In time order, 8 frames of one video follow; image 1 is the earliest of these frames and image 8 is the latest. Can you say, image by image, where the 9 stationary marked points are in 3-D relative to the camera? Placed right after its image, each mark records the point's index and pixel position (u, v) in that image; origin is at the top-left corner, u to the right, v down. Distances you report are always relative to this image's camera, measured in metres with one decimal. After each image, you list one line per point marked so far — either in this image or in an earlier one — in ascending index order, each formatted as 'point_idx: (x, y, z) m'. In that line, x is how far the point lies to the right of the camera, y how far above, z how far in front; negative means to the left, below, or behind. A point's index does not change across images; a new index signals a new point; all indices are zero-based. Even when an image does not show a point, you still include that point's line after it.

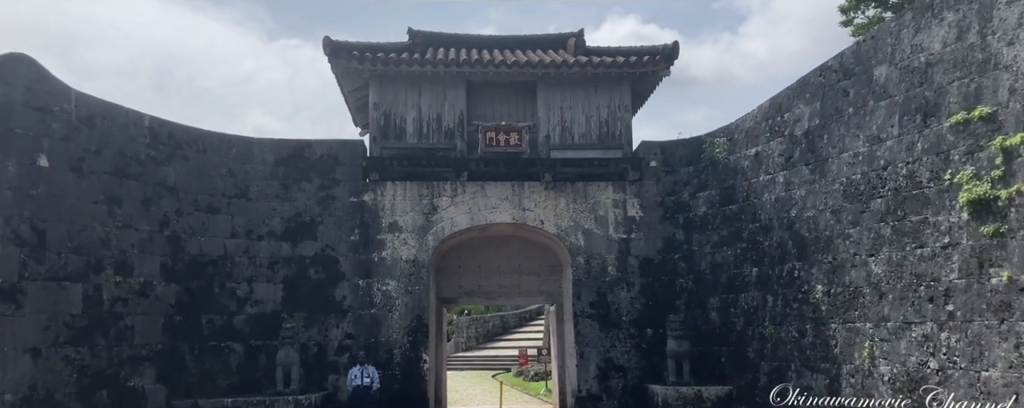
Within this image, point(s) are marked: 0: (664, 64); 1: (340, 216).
0: (+2.9, +2.6, +13.1) m
1: (-3.1, -0.2, +12.3) m
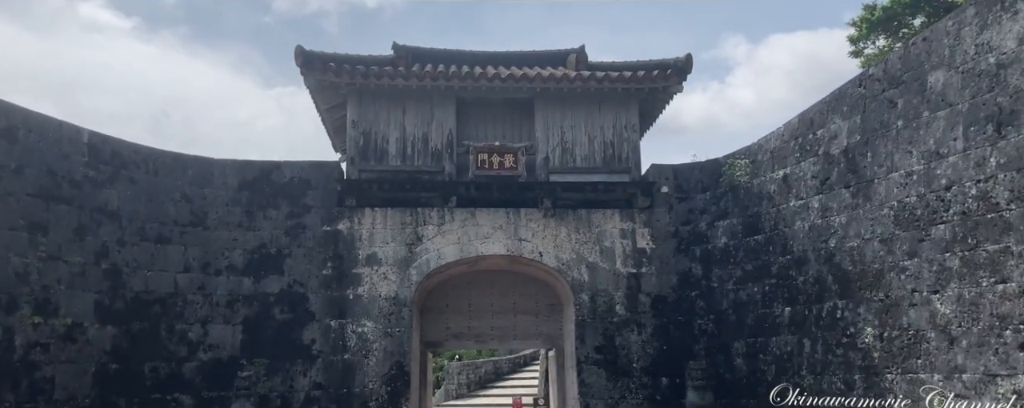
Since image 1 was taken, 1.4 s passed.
0: (+2.8, +2.1, +11.8) m
1: (-3.2, -0.7, +10.9) m
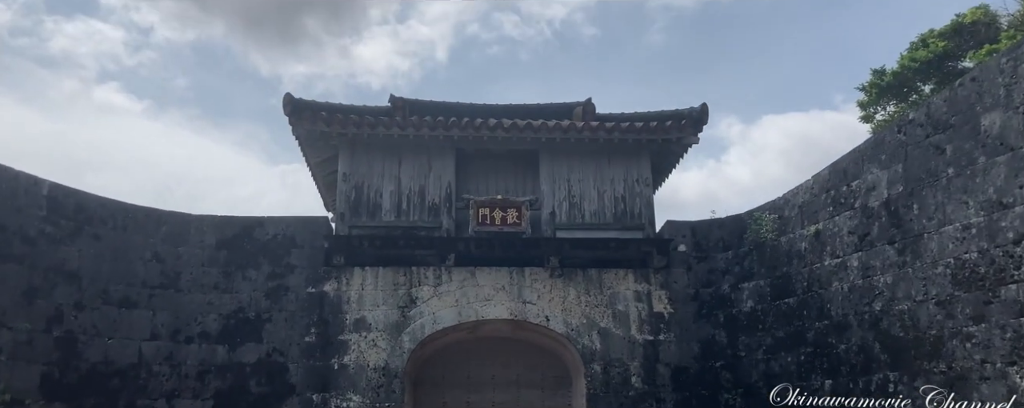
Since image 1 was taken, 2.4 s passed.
0: (+2.8, +1.2, +11.0) m
1: (-3.1, -1.5, +9.8) m
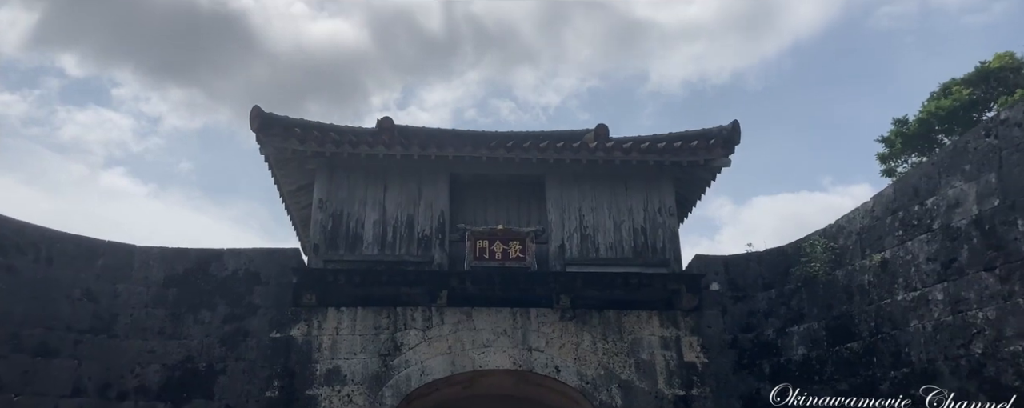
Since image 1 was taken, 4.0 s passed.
0: (+2.9, +0.7, +9.6) m
1: (-3.1, -1.9, +8.2) m
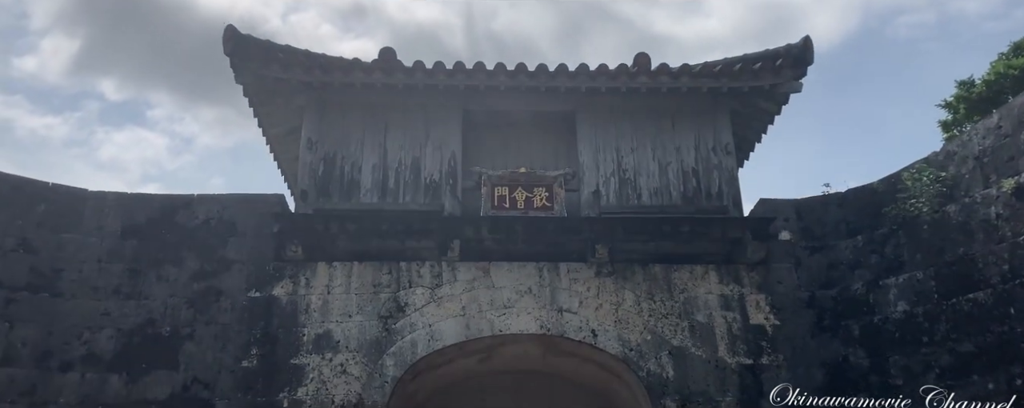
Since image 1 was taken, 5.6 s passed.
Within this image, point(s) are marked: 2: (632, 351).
0: (+3.1, +1.5, +7.9) m
1: (-2.8, -1.2, +6.8) m
2: (+1.2, -1.5, +7.0) m
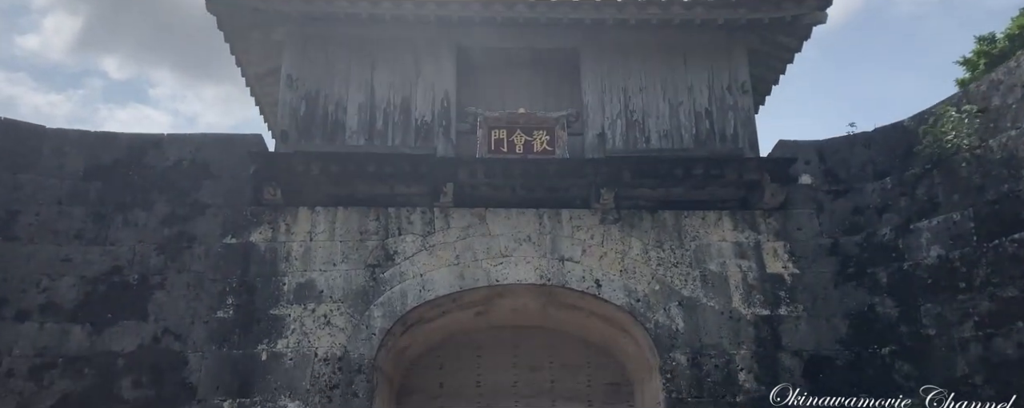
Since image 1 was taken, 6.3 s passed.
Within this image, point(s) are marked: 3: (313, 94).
0: (+3.1, +2.1, +7.3) m
1: (-2.8, -0.6, +6.3) m
2: (+1.2, -0.9, +6.5) m
3: (-2.1, +1.2, +7.4) m
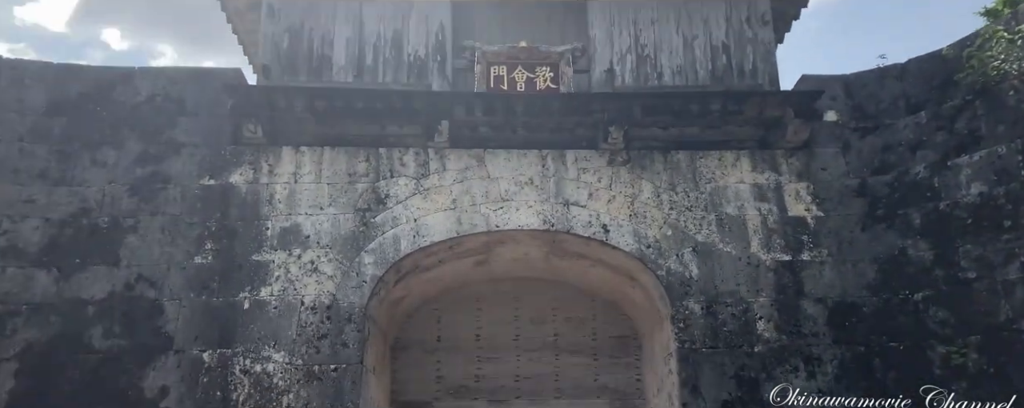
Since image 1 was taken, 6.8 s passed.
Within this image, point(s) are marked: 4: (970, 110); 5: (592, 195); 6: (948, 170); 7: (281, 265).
0: (+3.1, +2.7, +6.6) m
1: (-2.8, -0.1, +5.8) m
2: (+1.2, -0.4, +6.0) m
3: (-2.1, +1.7, +6.8) m
4: (+3.7, +0.8, +5.7) m
5: (+0.7, +0.1, +6.3) m
6: (+3.6, +0.3, +5.7) m
7: (-1.9, -0.5, +5.8) m
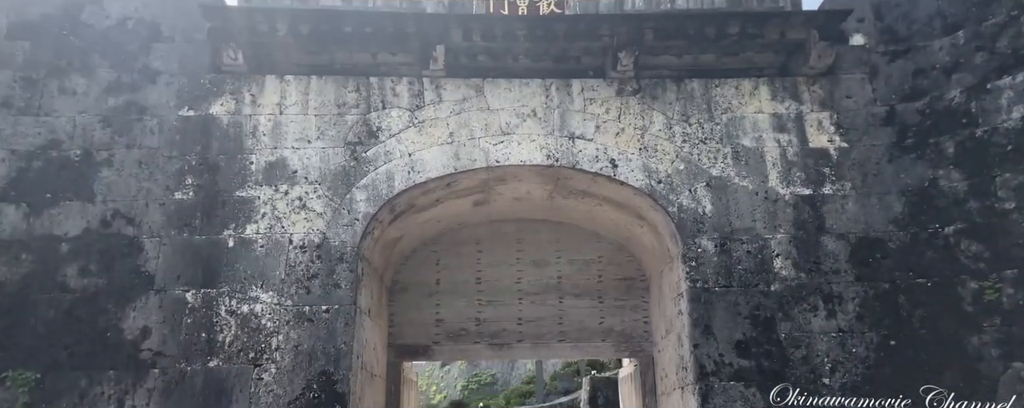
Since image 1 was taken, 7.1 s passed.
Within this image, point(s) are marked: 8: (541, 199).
0: (+3.1, +3.3, +6.0) m
1: (-2.8, +0.4, +5.5) m
2: (+1.2, +0.2, +5.6) m
3: (-2.1, +2.3, +6.3) m
4: (+3.7, +1.3, +5.2) m
5: (+0.7, +0.7, +5.9) m
6: (+3.6, +0.8, +5.2) m
7: (-1.9, 0.0, +5.4) m
8: (+0.4, 0.0, +6.5) m
